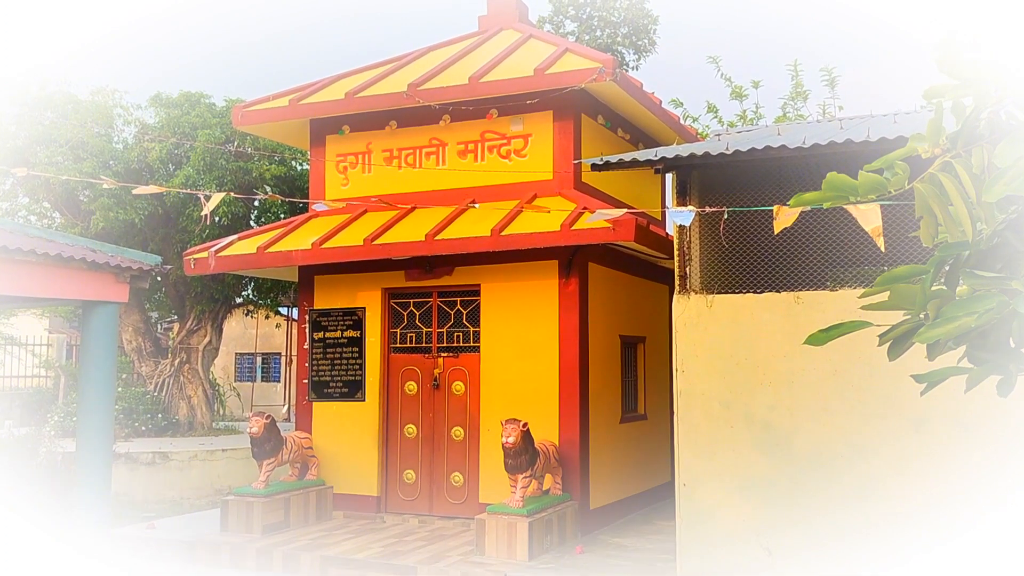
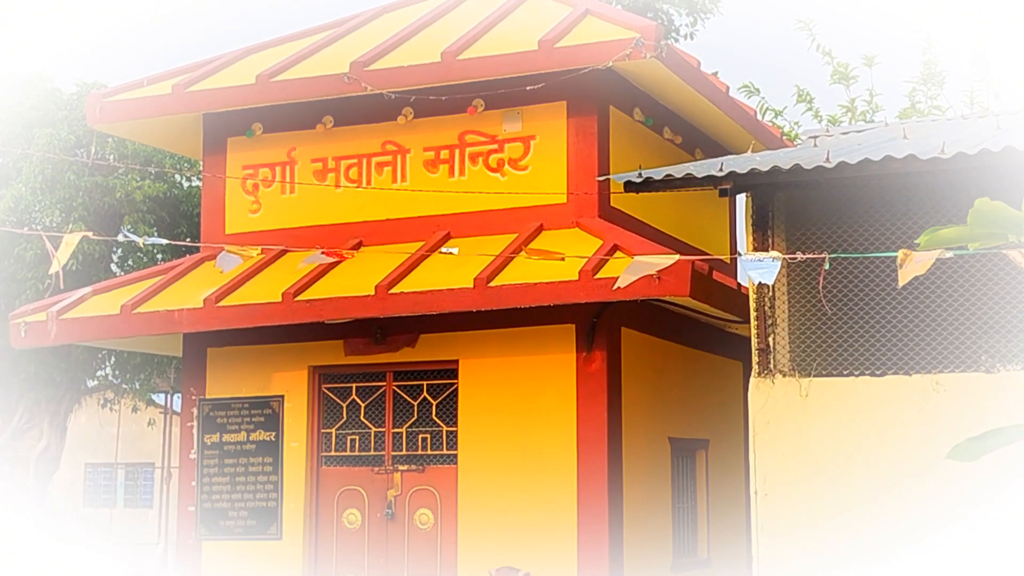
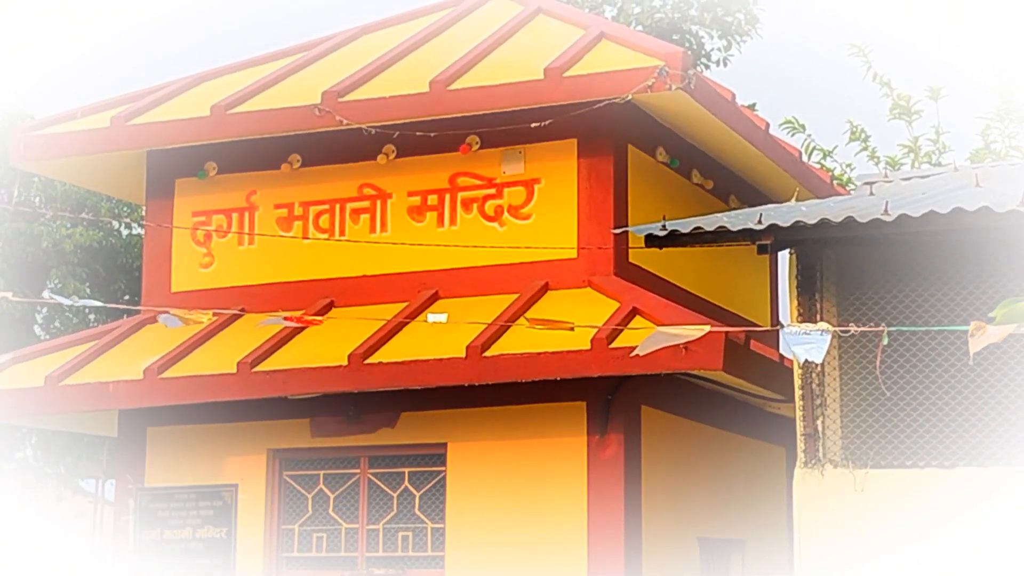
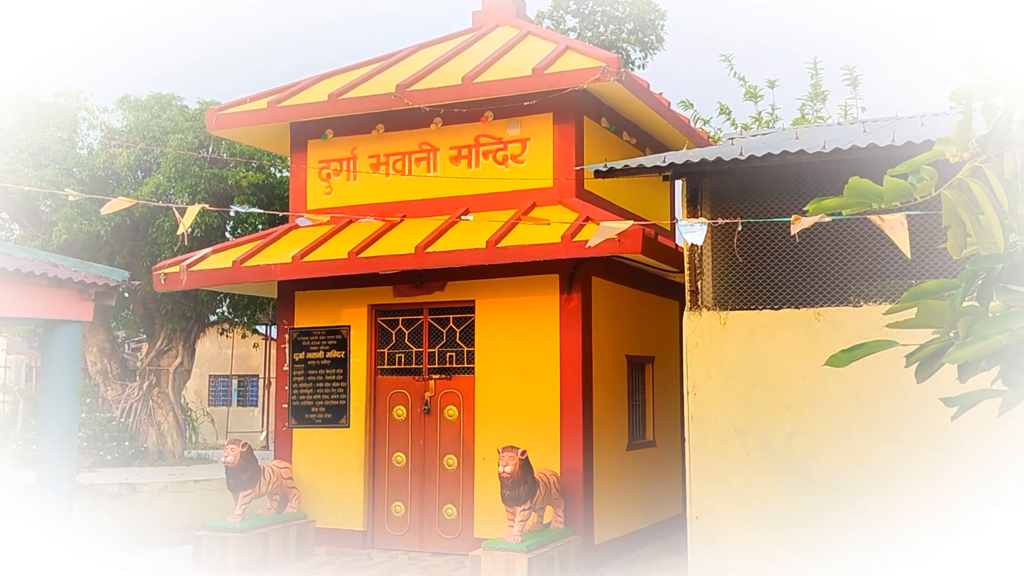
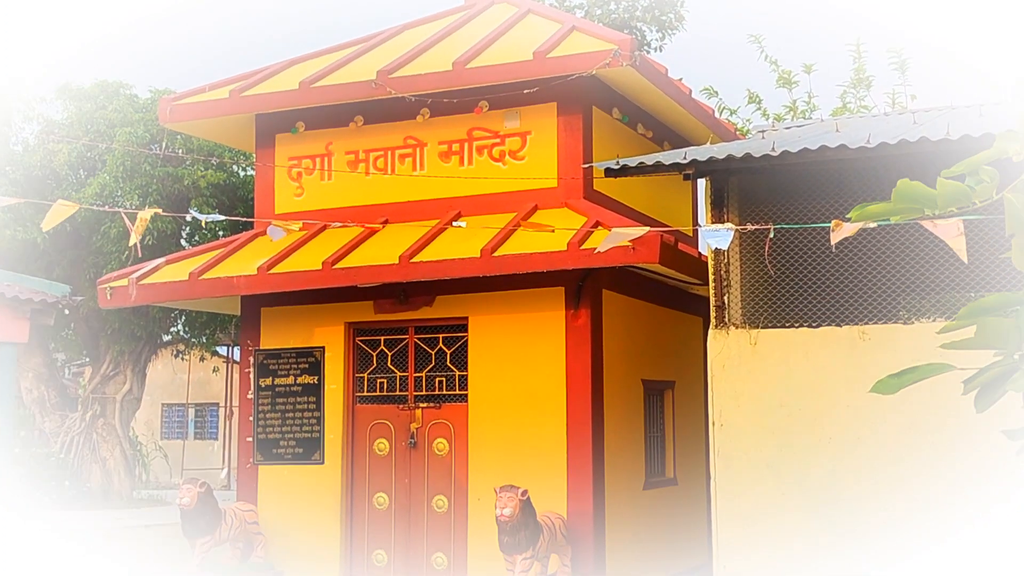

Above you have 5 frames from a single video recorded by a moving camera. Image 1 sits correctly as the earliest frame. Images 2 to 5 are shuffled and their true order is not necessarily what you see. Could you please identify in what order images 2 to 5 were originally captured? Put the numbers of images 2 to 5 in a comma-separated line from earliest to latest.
4, 5, 2, 3
